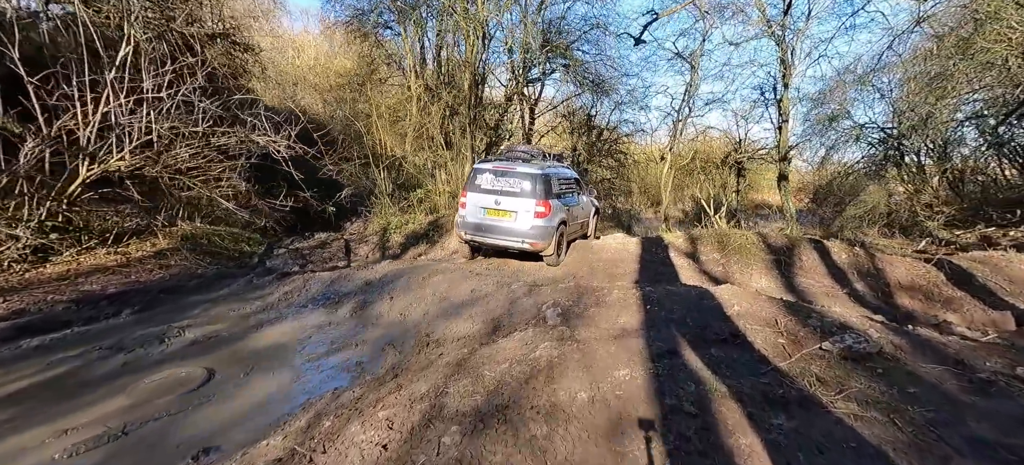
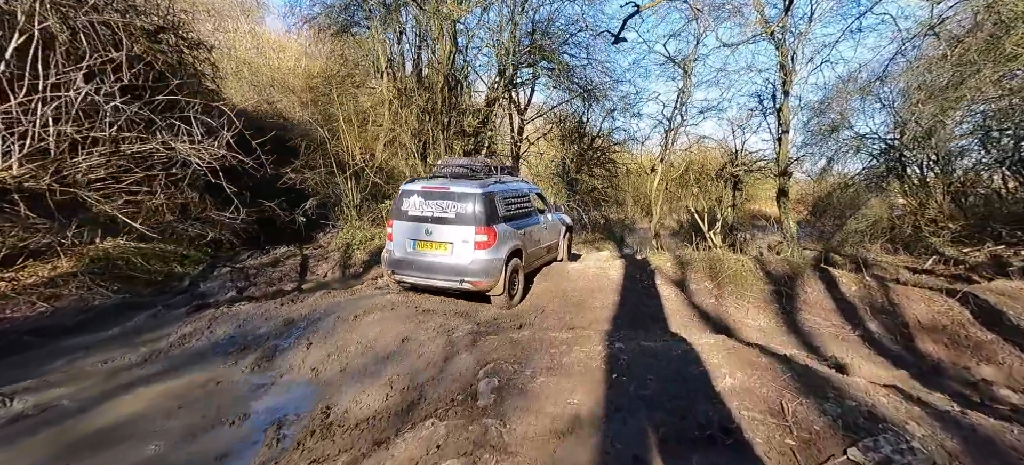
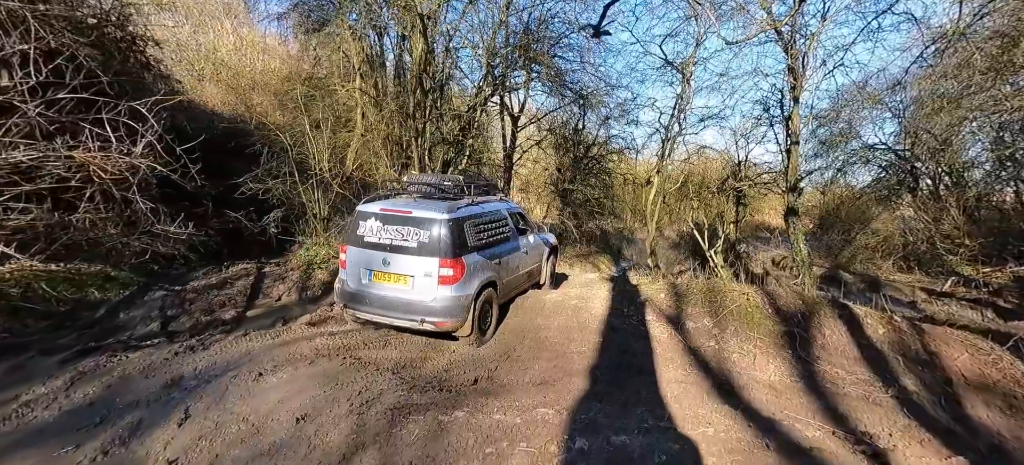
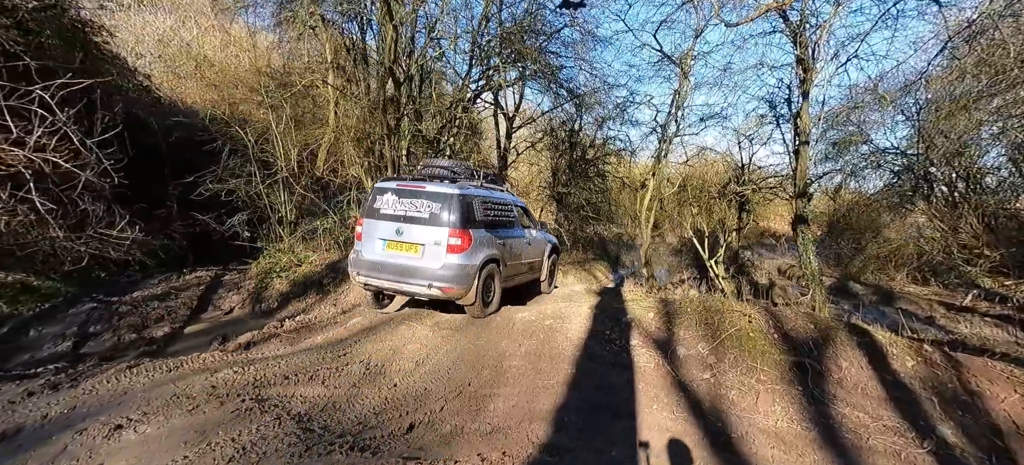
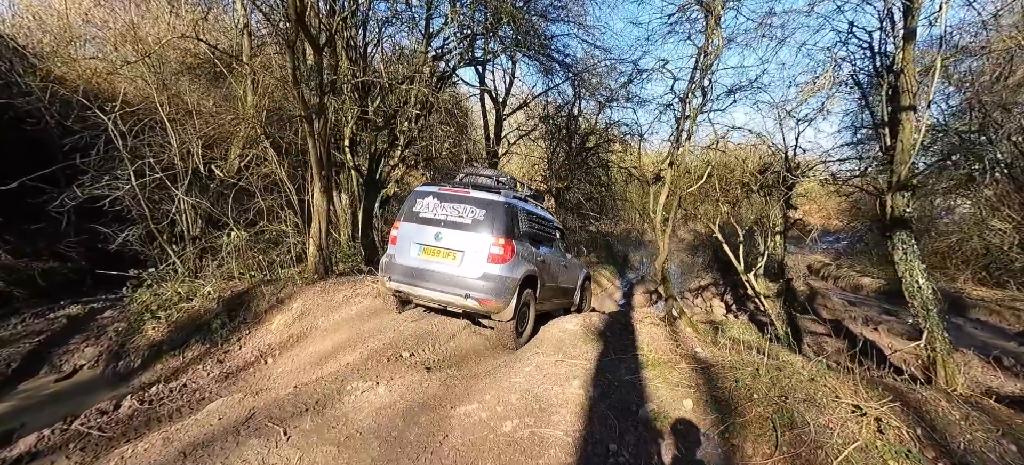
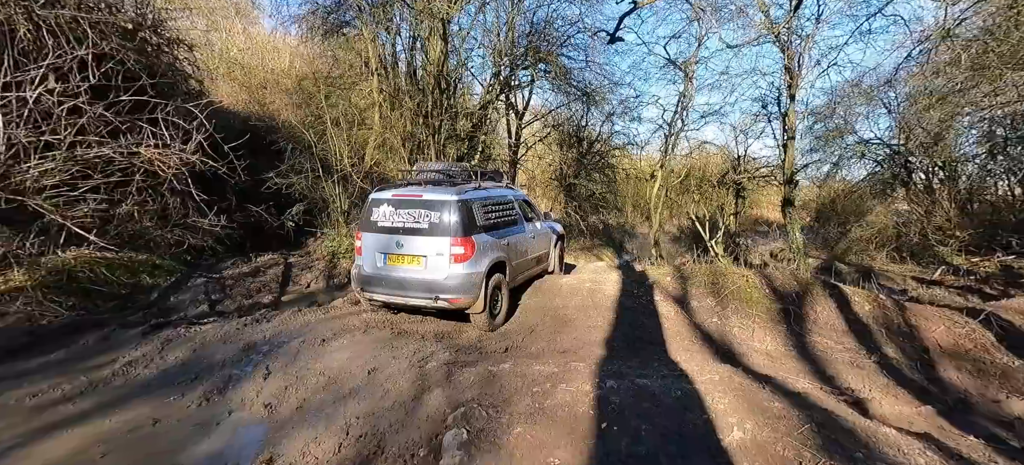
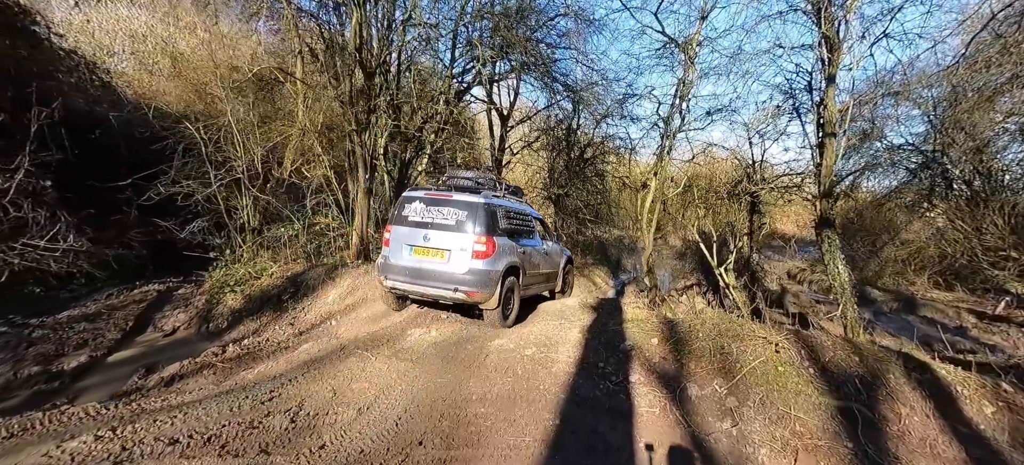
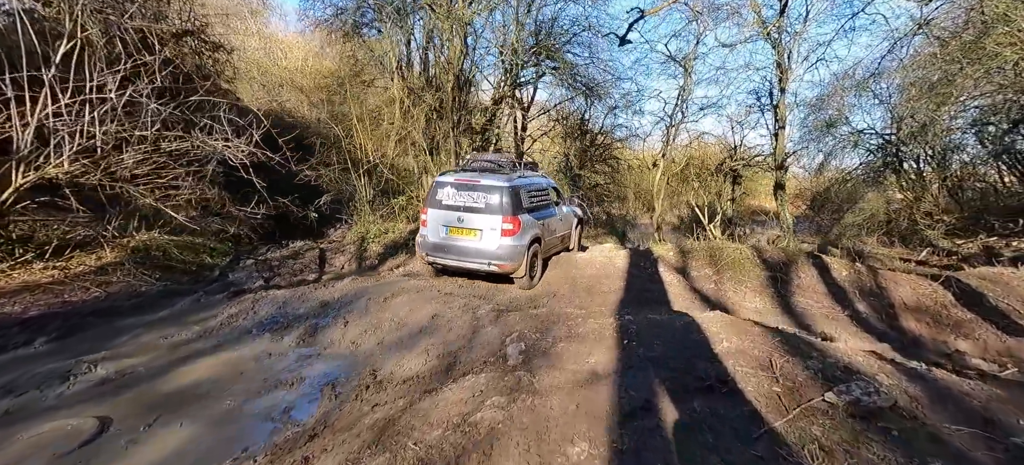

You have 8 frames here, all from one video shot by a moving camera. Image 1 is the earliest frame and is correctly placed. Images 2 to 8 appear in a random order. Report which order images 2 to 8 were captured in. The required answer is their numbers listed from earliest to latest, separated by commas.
8, 2, 6, 3, 4, 7, 5
